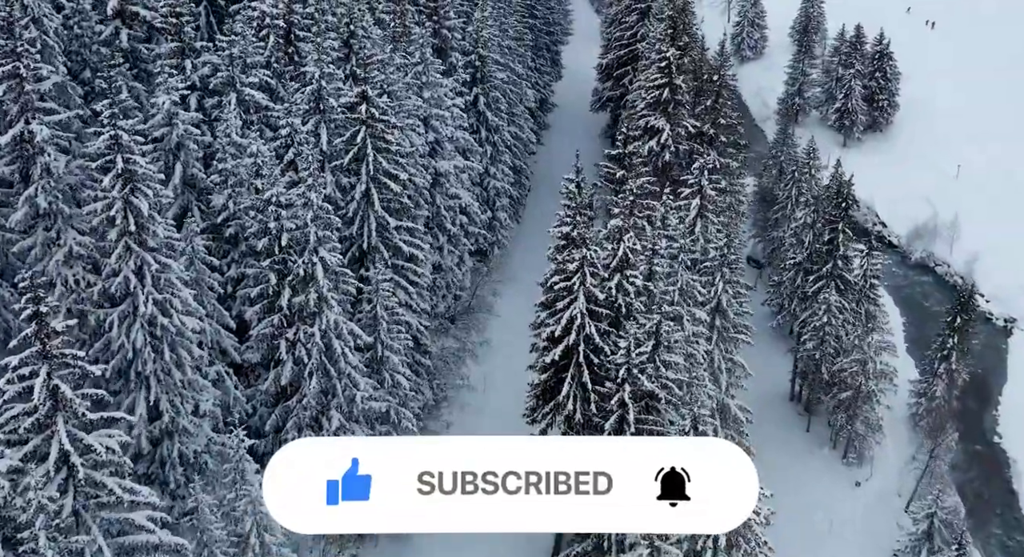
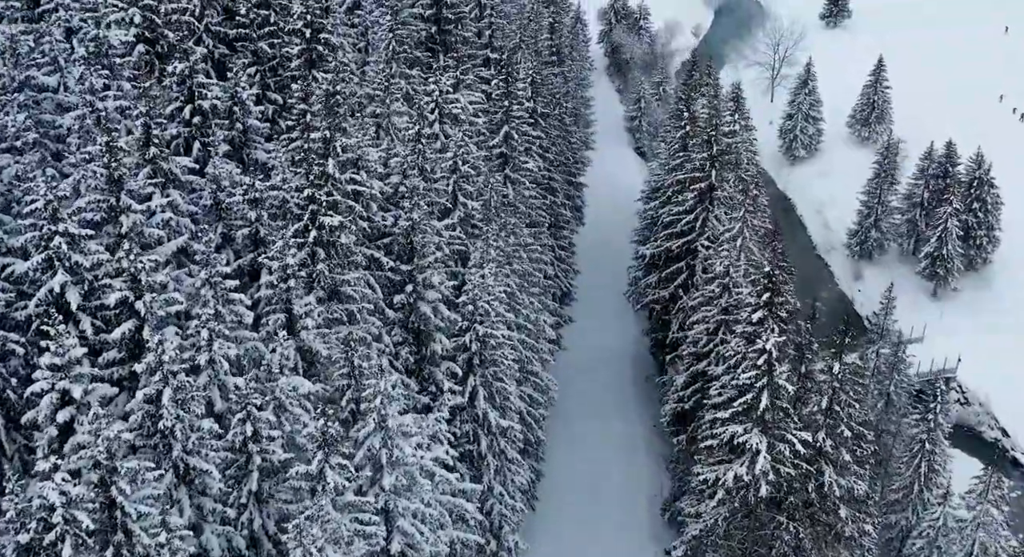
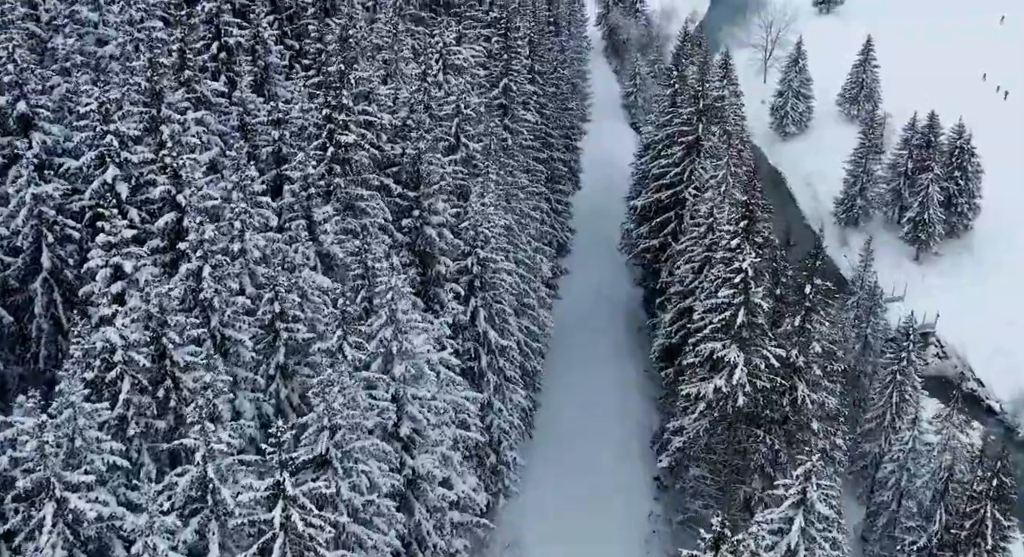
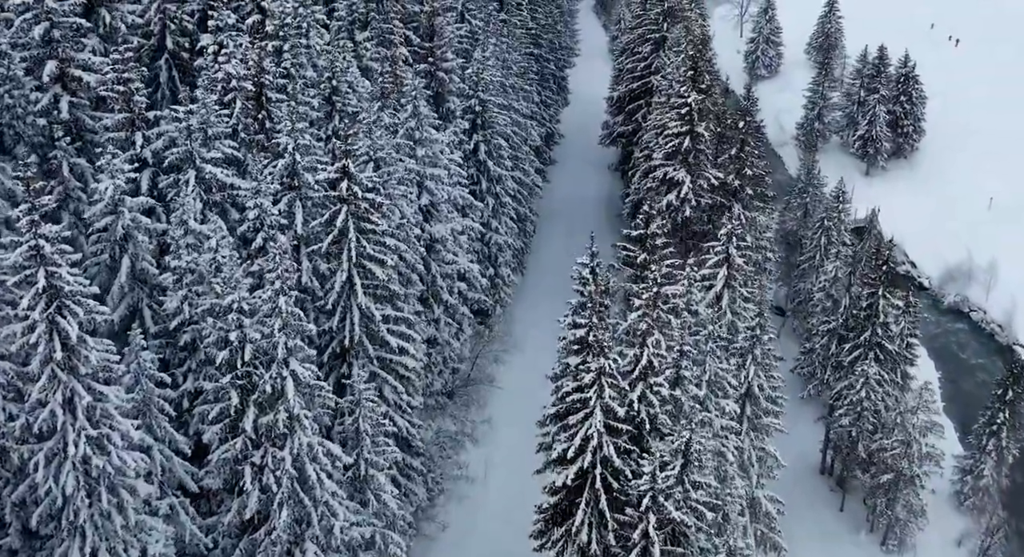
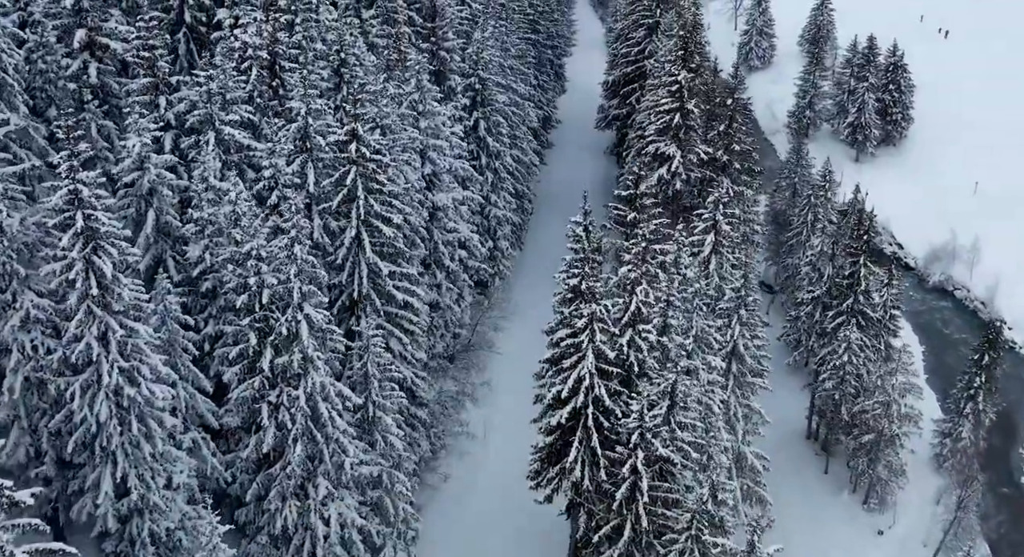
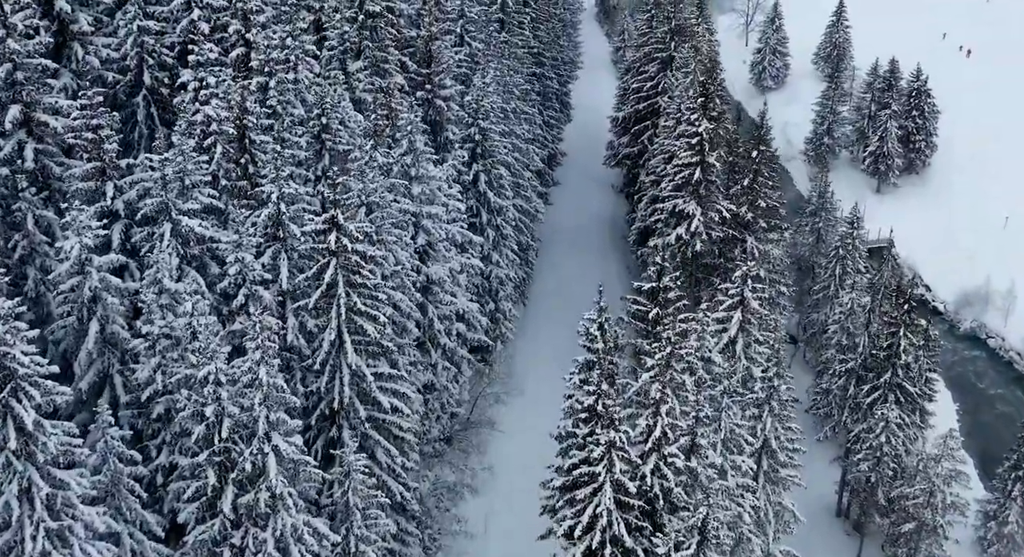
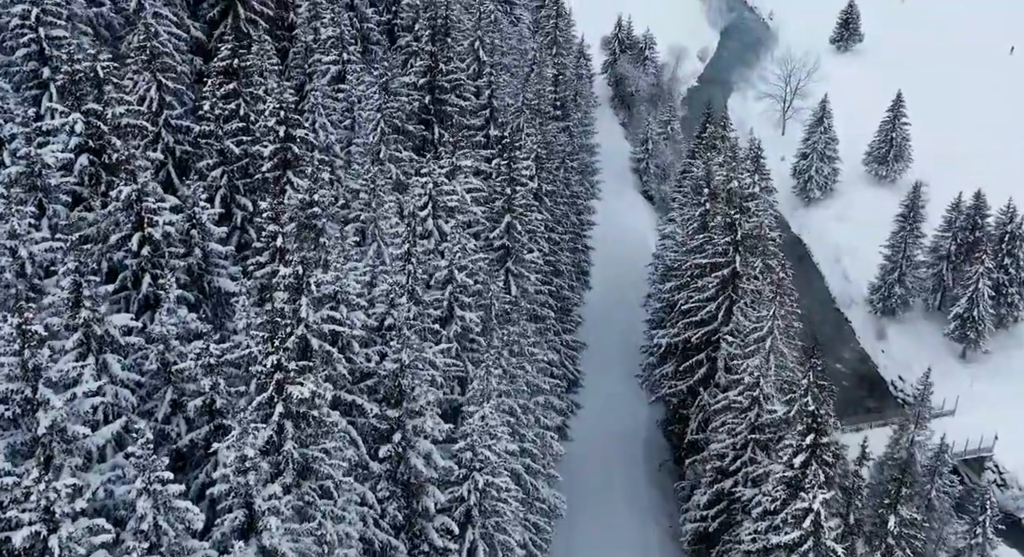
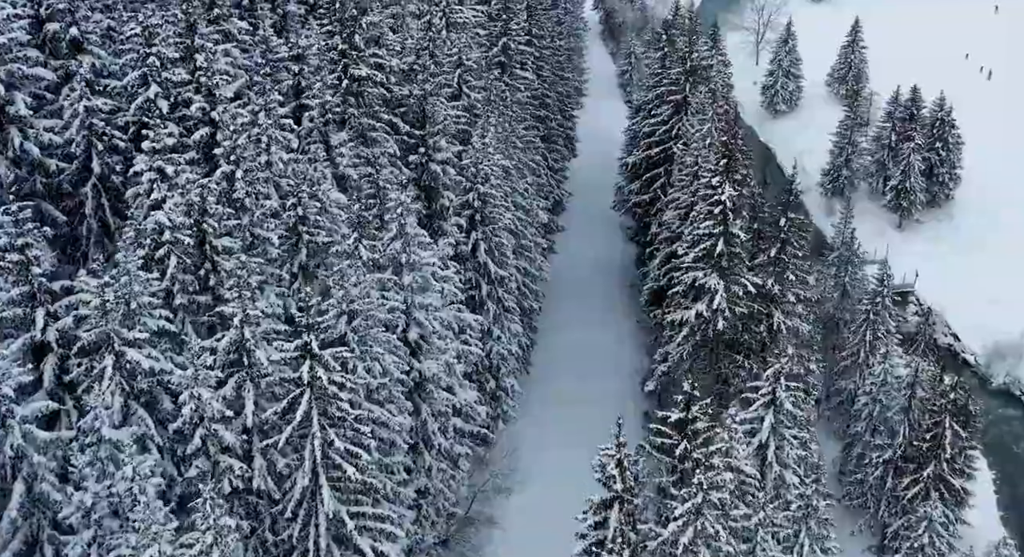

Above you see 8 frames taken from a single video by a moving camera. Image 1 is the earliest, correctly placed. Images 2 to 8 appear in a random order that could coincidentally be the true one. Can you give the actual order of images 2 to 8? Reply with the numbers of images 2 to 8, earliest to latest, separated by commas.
5, 4, 6, 8, 3, 2, 7
